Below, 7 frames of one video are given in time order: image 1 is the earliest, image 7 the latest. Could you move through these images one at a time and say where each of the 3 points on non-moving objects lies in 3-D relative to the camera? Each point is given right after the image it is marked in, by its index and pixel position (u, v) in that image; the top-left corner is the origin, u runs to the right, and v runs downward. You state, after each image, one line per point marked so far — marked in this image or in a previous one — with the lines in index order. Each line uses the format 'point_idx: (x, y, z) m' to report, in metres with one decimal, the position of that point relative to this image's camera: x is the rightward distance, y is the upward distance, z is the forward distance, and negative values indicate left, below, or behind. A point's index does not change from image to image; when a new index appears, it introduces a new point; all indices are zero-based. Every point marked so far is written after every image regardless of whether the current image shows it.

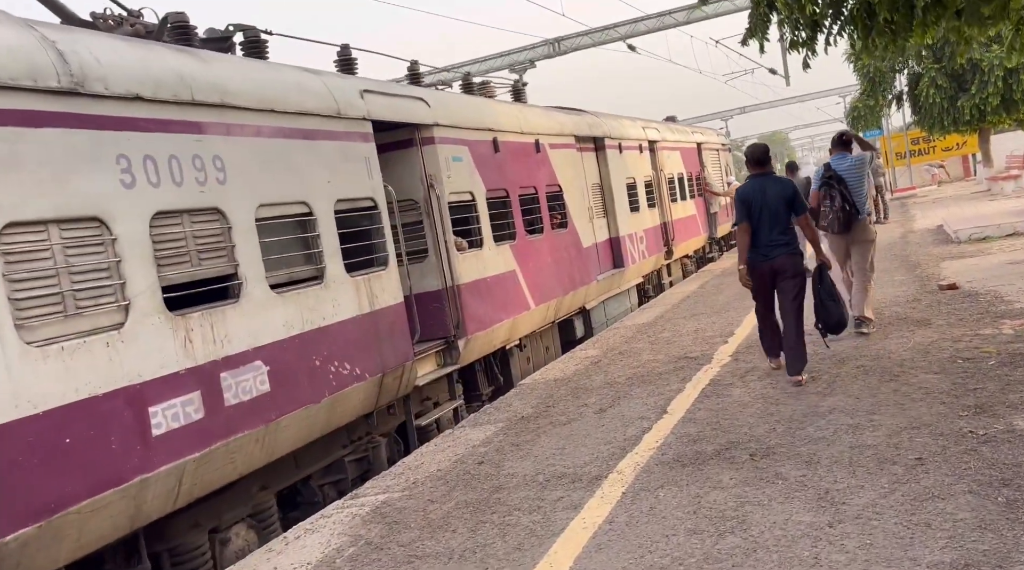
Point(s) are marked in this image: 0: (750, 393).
0: (+1.5, -0.7, +7.0) m
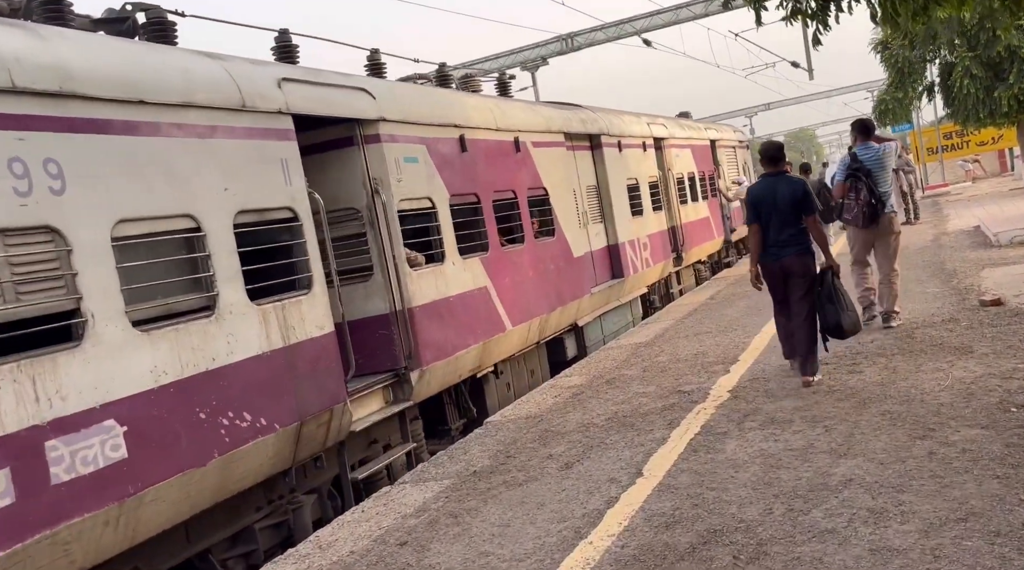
0: (+1.2, -0.9, +5.7) m
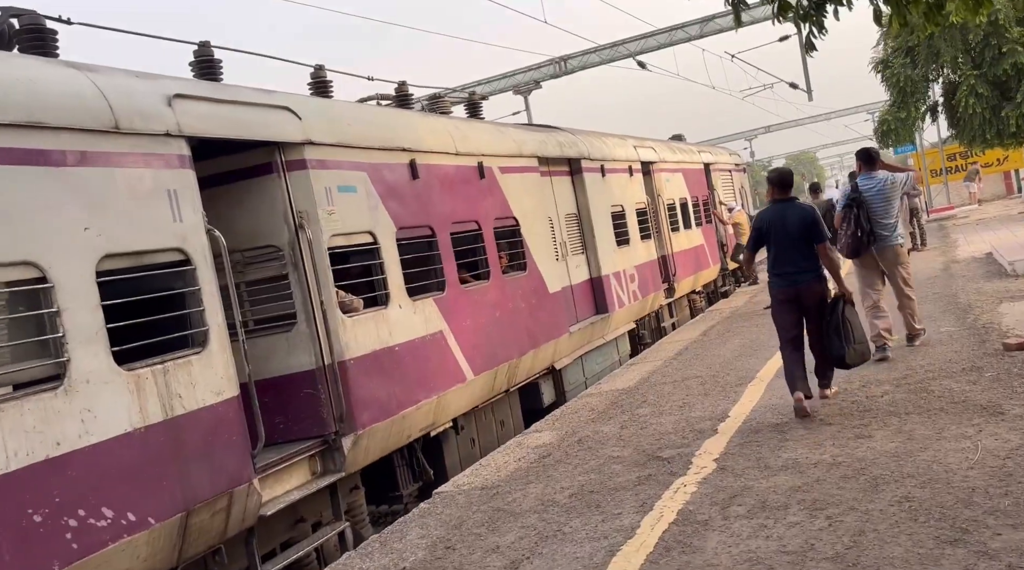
0: (+0.9, -1.1, +4.5) m
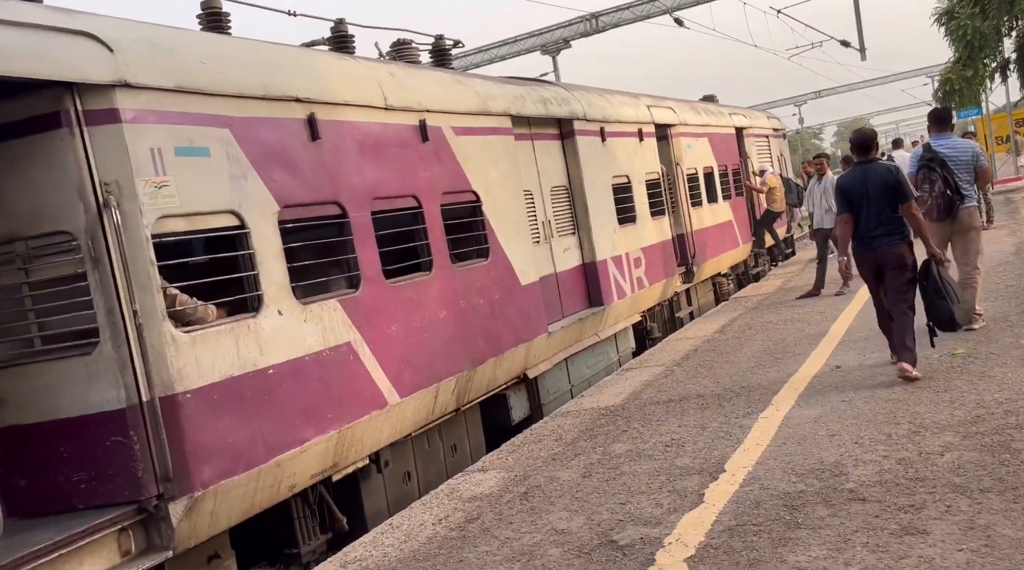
0: (+0.4, -1.2, +2.5) m
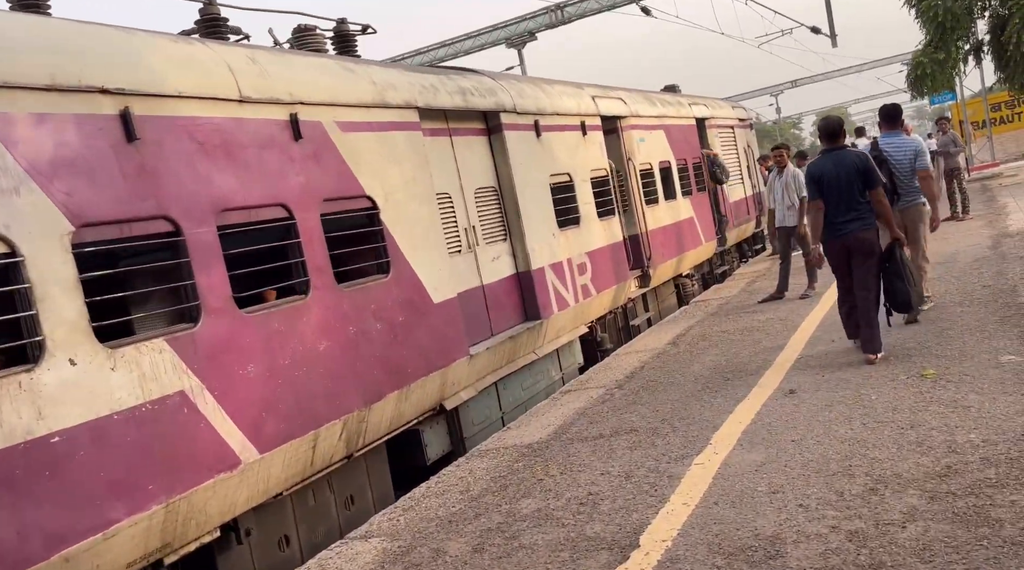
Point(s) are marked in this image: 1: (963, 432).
0: (-0.2, -1.3, +1.4) m
1: (+2.1, -0.7, +5.1) m
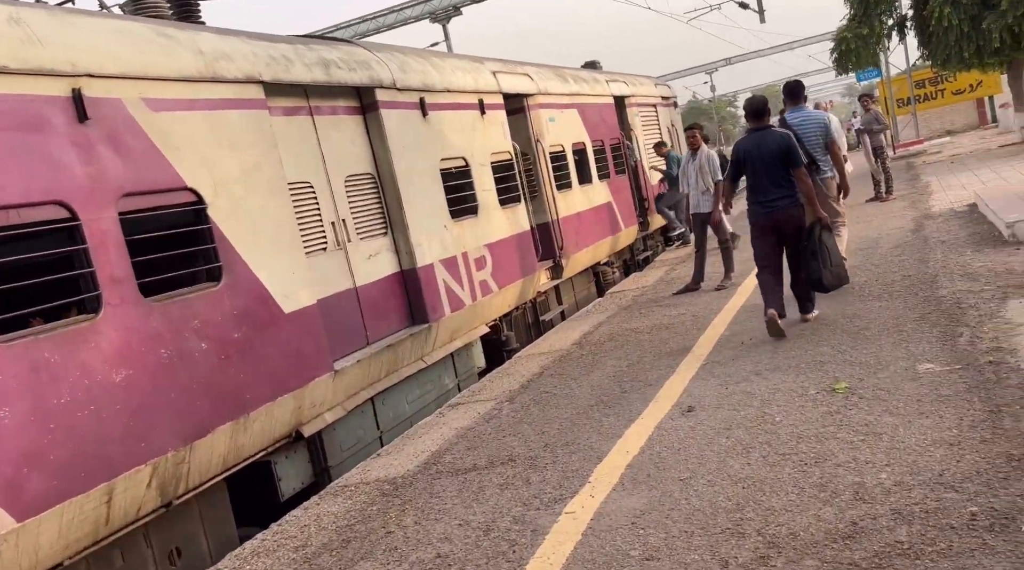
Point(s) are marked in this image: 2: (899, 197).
0: (-0.6, -1.5, +0.5) m
1: (+1.5, -0.7, +4.3) m
2: (+7.0, +1.6, +19.5) m
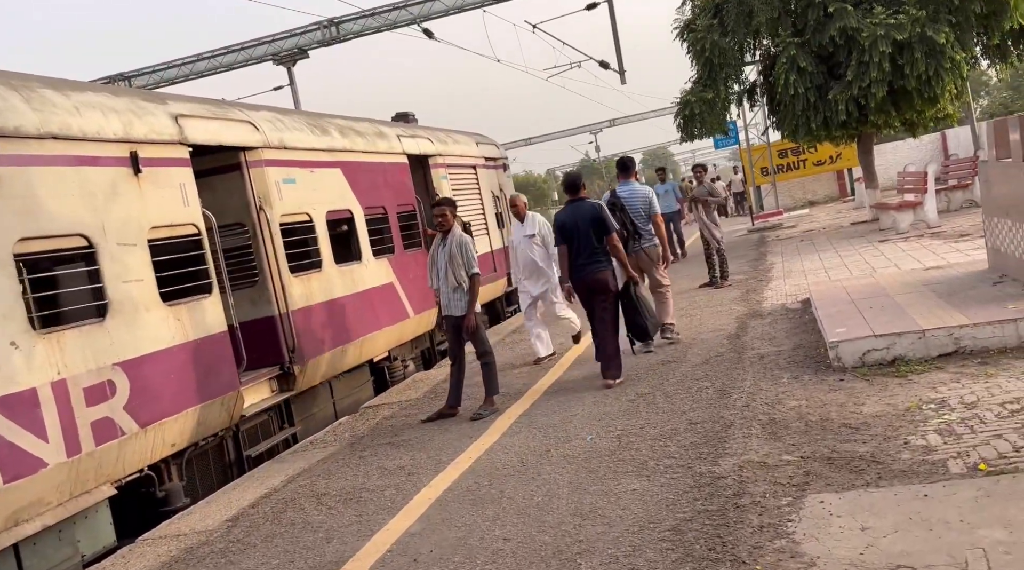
0: (-2.0, -2.0, -2.7) m
1: (-0.4, -1.5, +1.3) m
2: (+3.5, 0.0, +17.1) m
